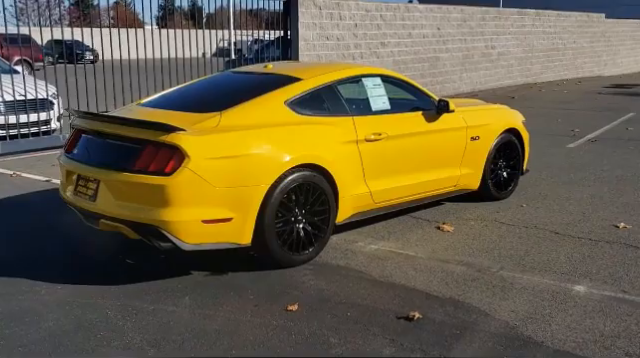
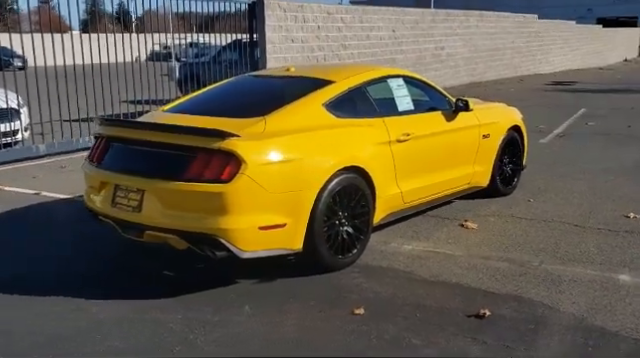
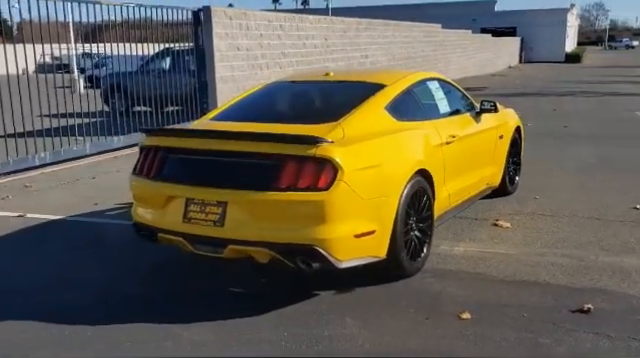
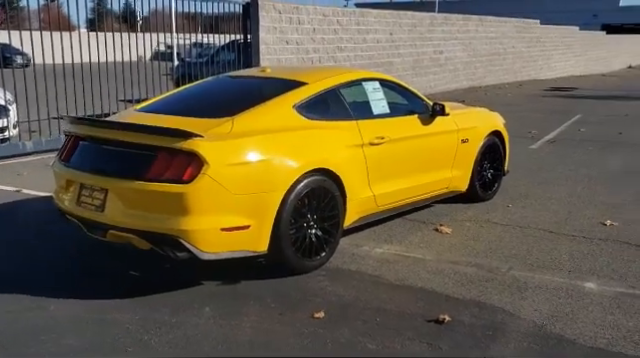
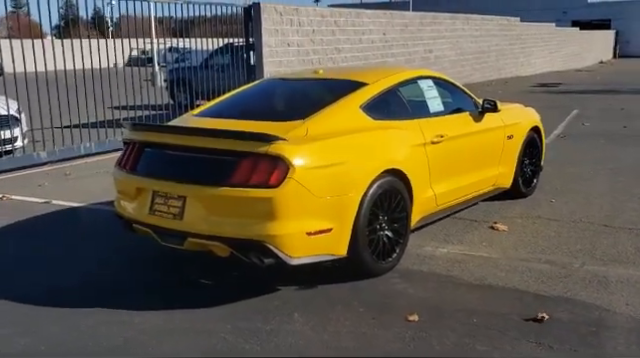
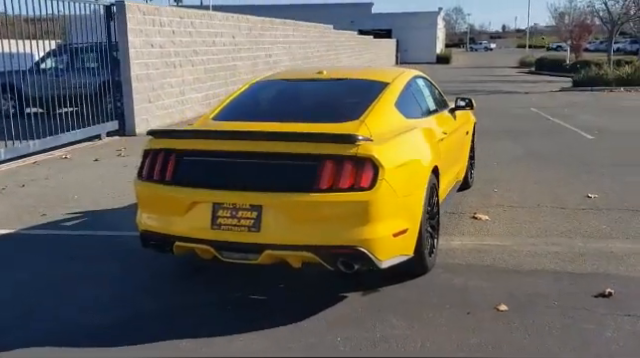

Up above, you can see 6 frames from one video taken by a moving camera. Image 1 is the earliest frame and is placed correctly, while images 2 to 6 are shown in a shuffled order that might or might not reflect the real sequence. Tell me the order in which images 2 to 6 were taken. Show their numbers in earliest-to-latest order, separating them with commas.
4, 2, 5, 3, 6
